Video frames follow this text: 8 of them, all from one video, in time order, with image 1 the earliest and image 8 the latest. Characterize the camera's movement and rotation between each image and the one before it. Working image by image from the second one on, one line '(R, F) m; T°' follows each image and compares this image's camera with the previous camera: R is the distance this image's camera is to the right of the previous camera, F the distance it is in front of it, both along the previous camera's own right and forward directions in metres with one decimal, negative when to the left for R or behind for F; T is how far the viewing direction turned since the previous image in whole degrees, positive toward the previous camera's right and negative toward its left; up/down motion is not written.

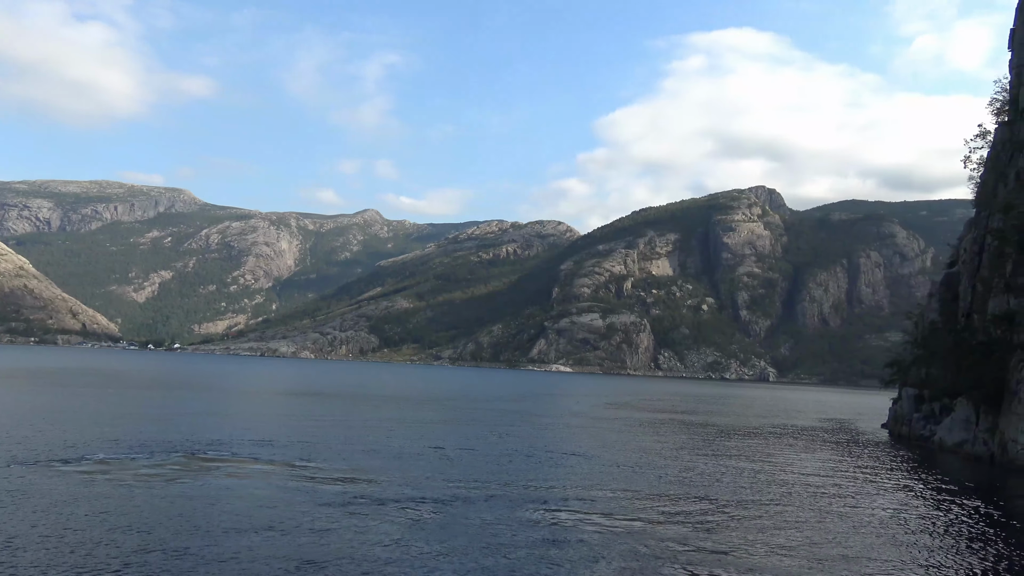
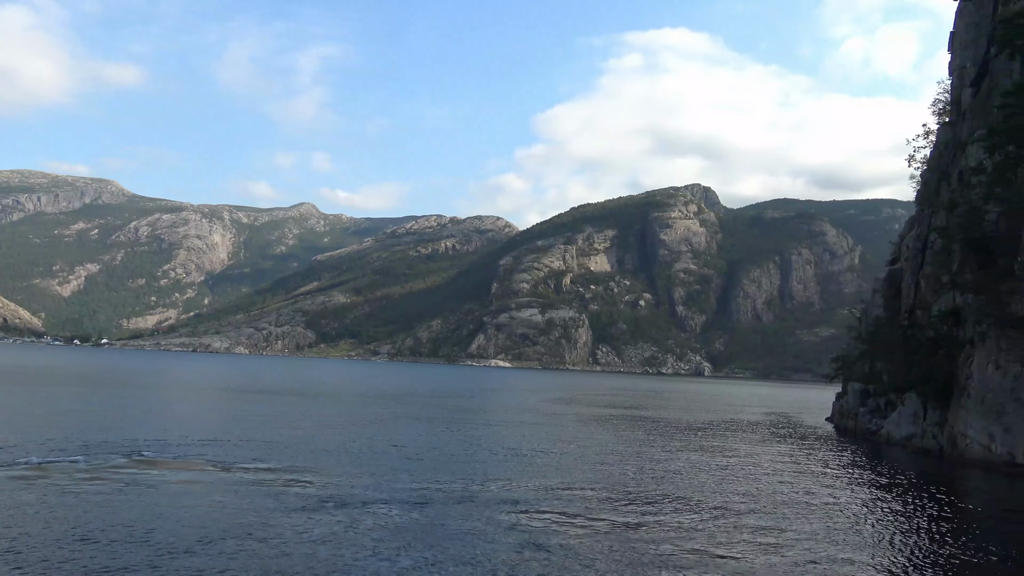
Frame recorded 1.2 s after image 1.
(-0.8, +0.8) m; +5°
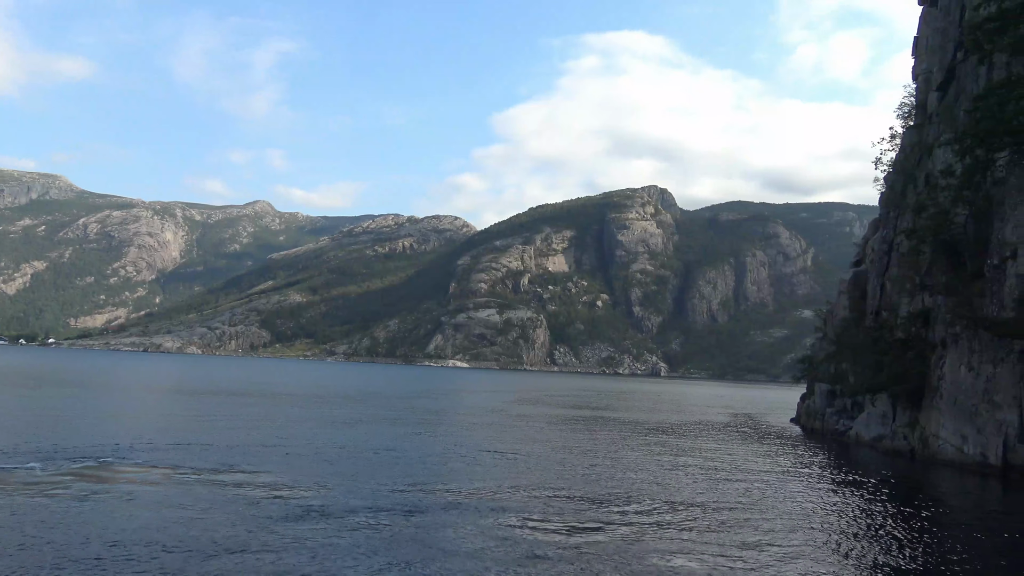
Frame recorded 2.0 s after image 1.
(-0.8, +0.5) m; +3°
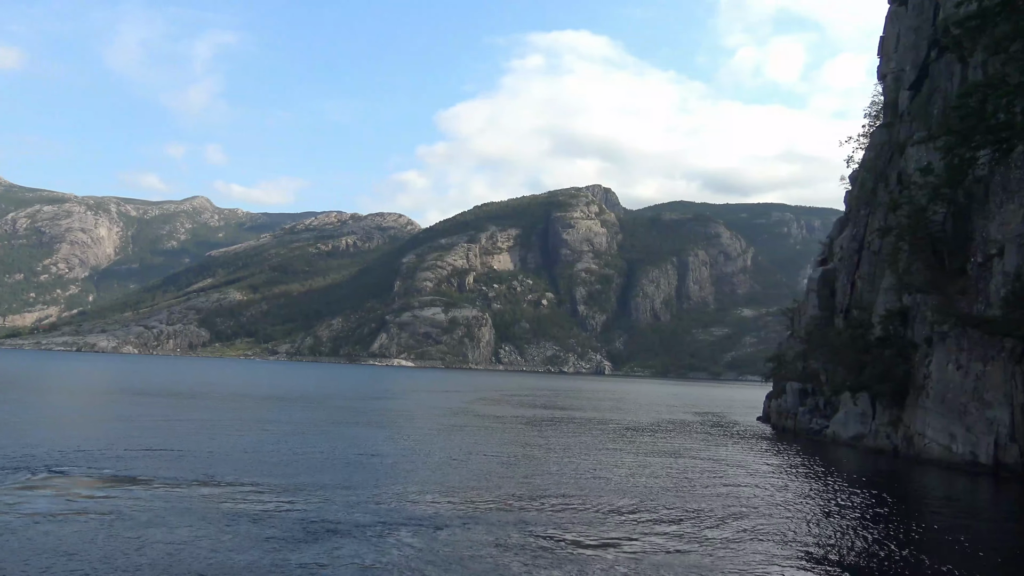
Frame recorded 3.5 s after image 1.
(-1.7, +1.0) m; +4°
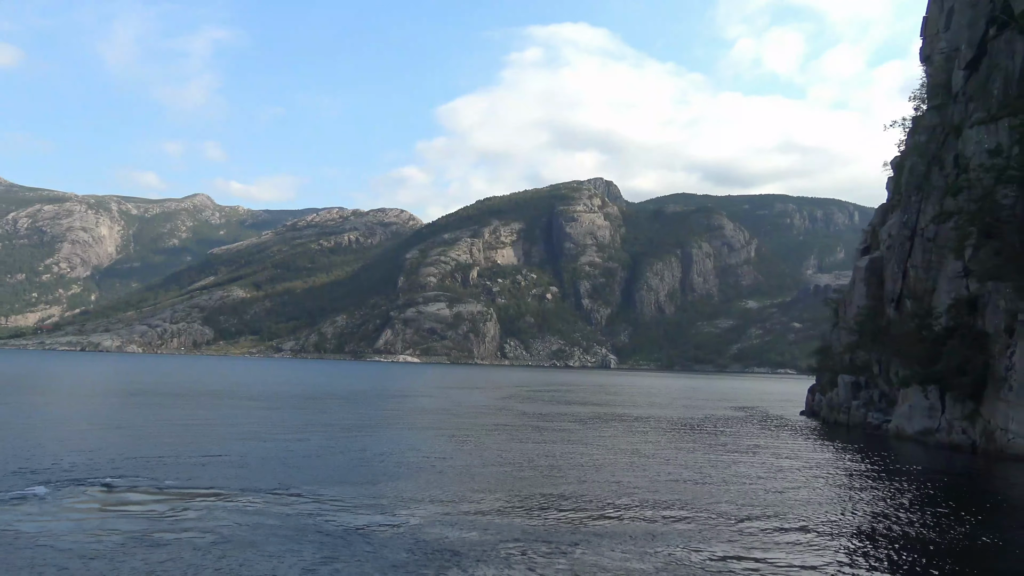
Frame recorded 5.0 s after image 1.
(-1.6, +2.3) m; 0°
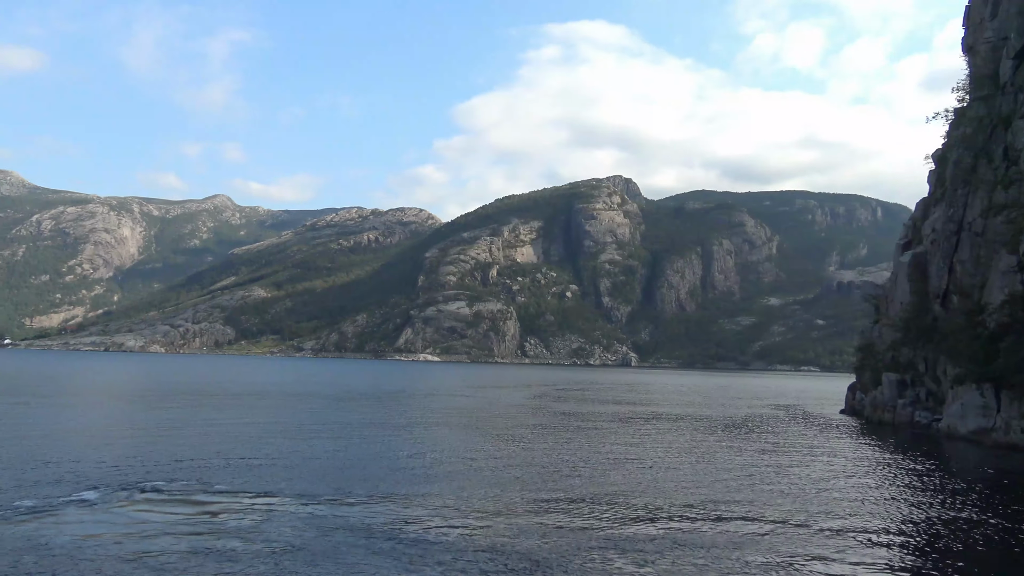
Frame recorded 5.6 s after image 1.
(-0.5, +1.3) m; -1°
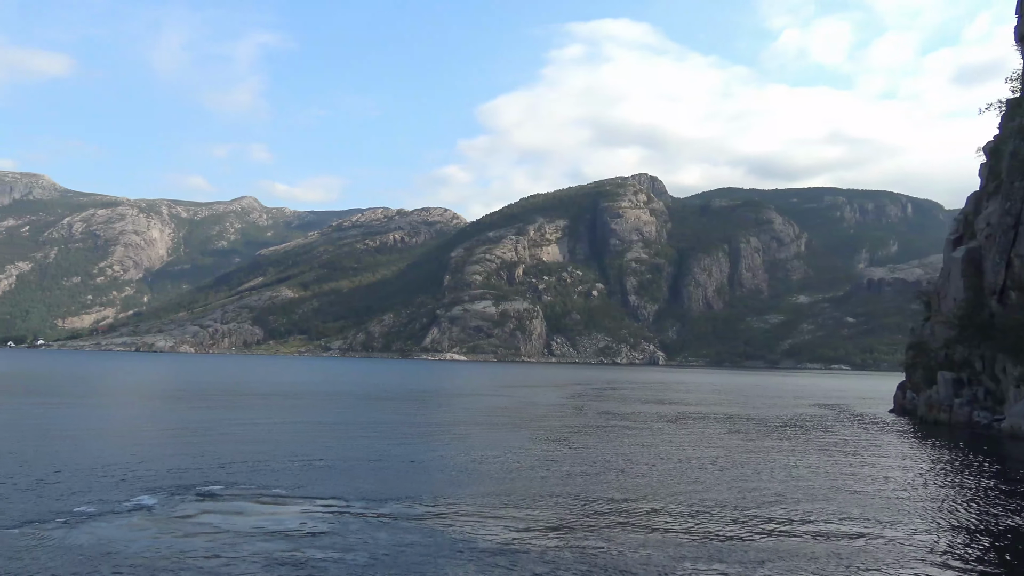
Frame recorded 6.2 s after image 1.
(-0.8, +1.5) m; -2°
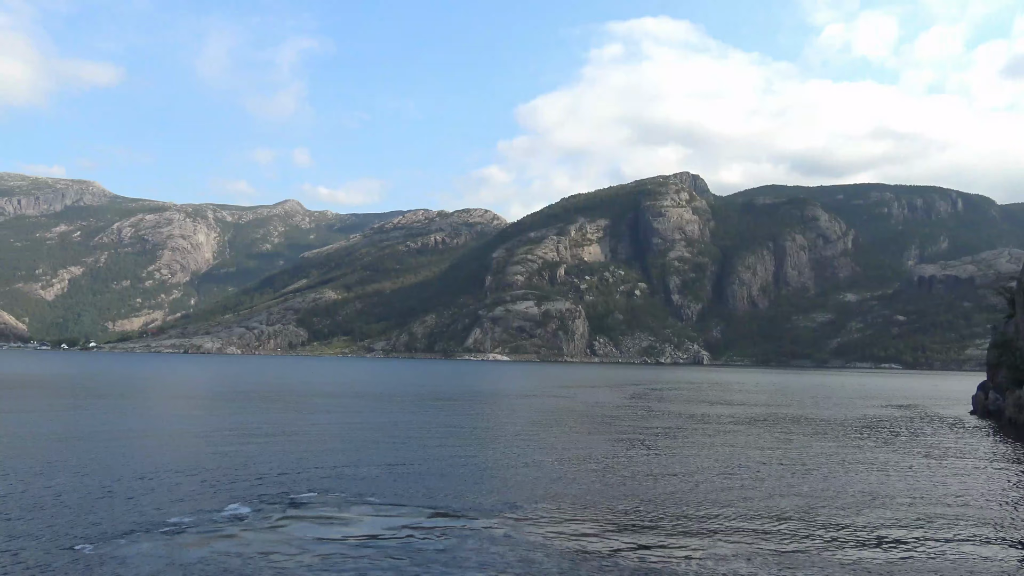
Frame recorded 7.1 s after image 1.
(-1.6, +1.8) m; -3°
